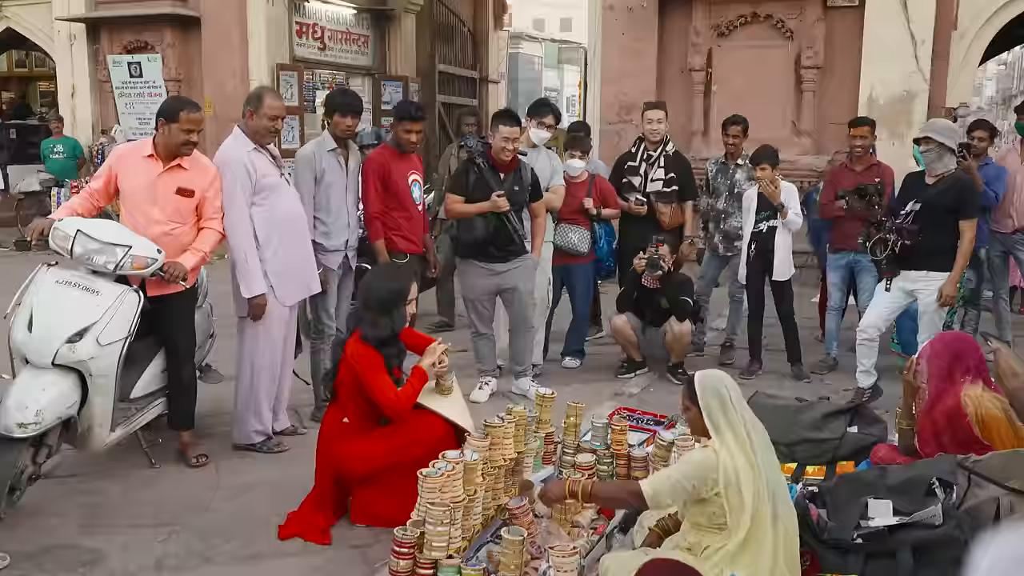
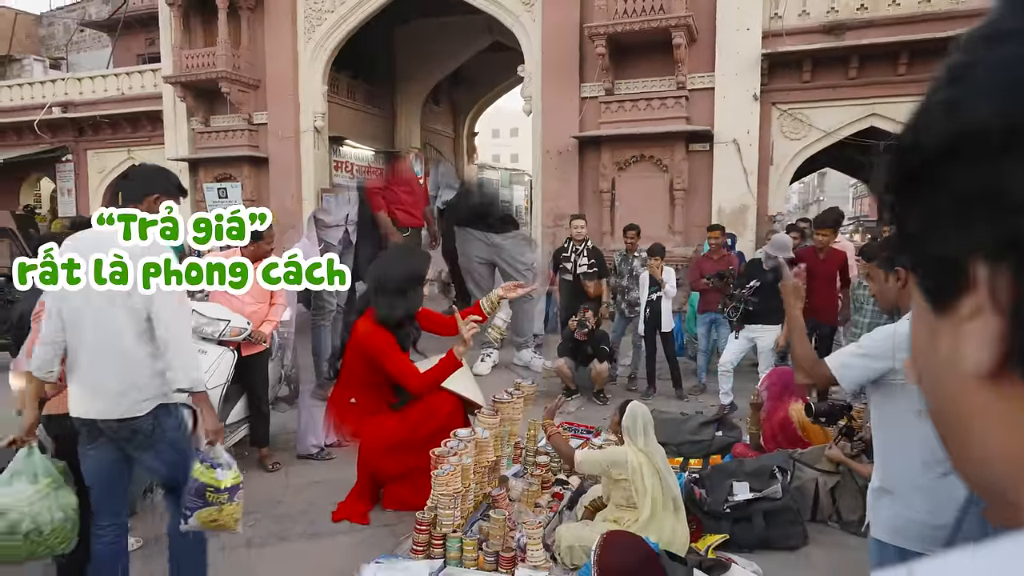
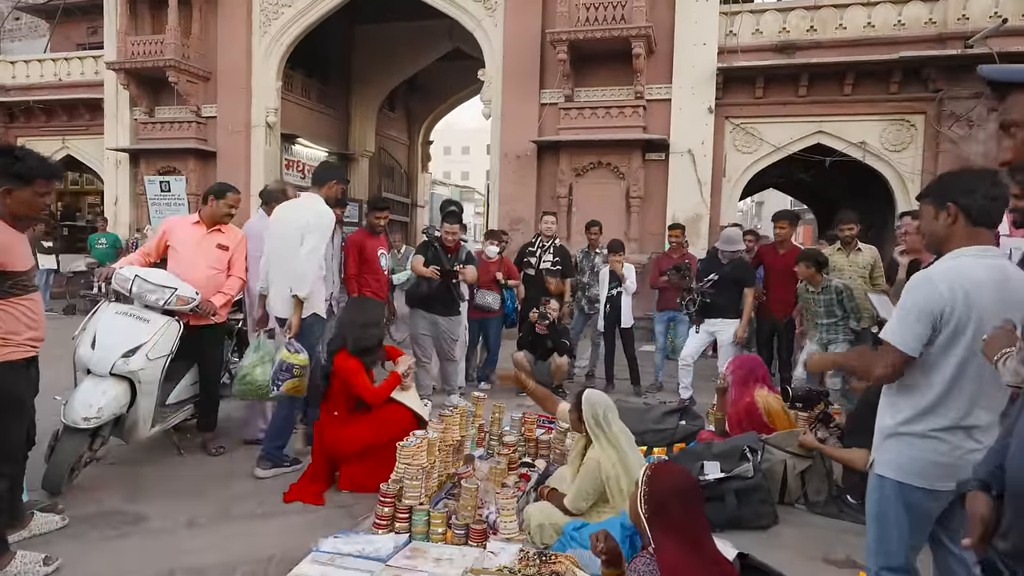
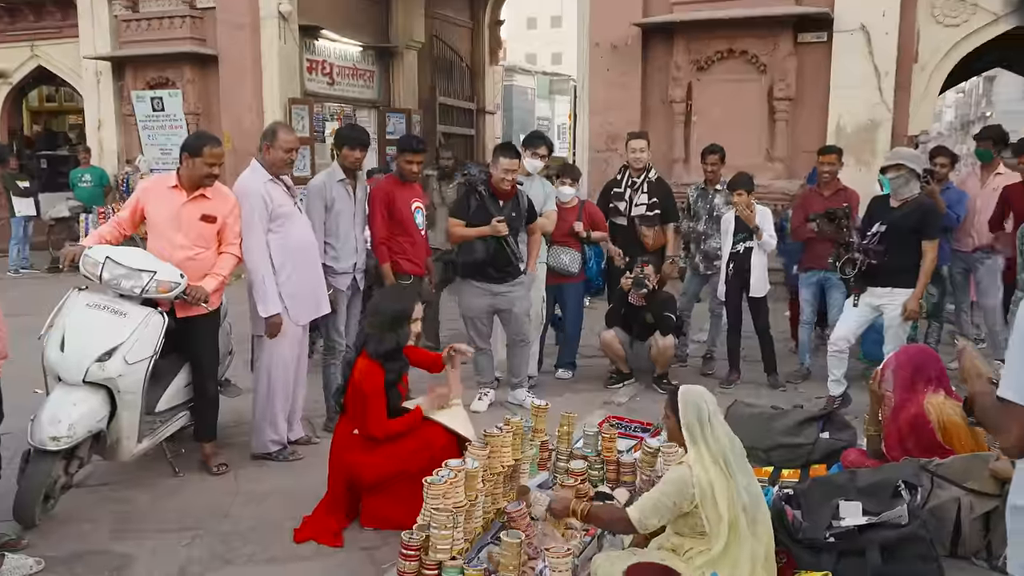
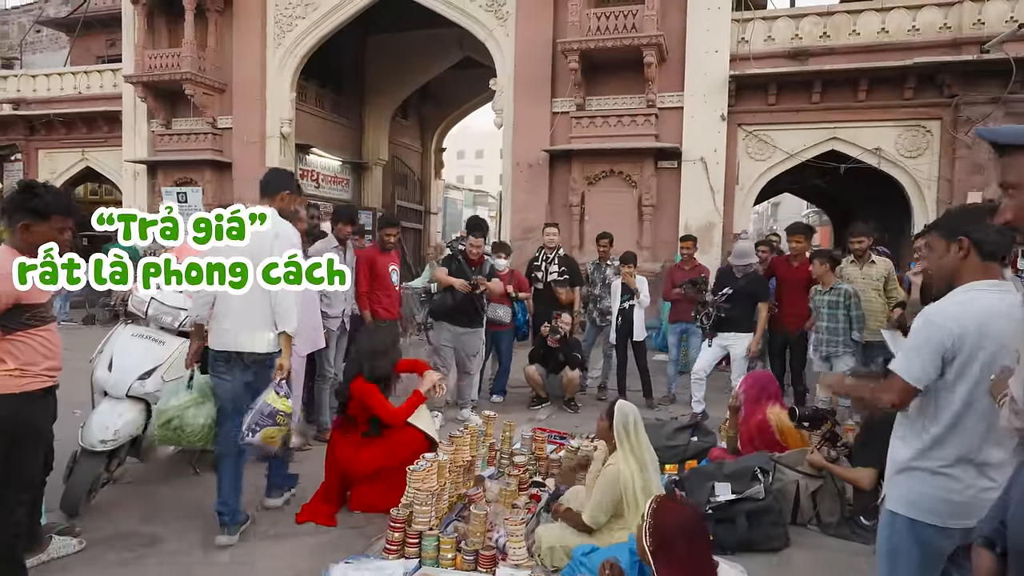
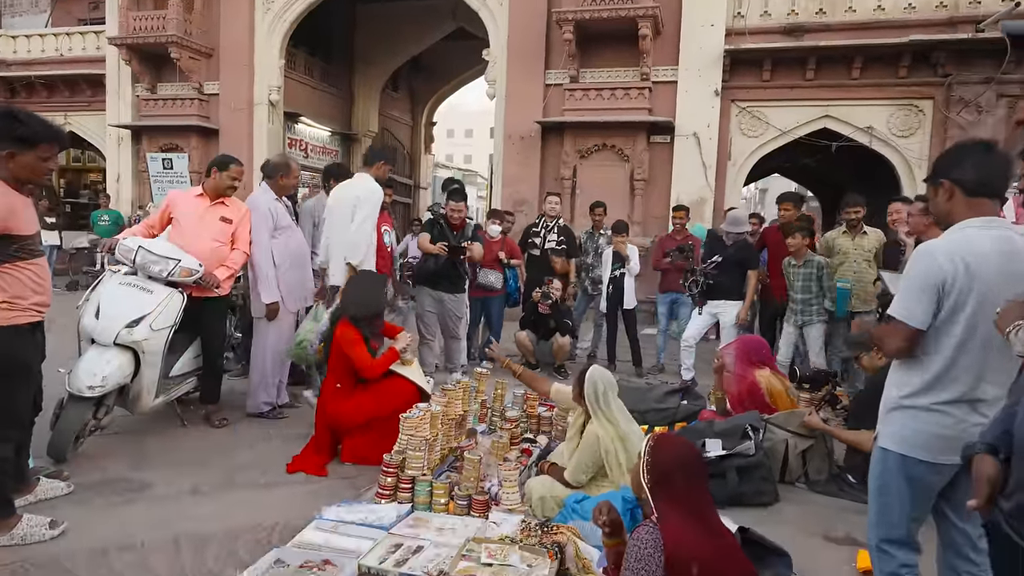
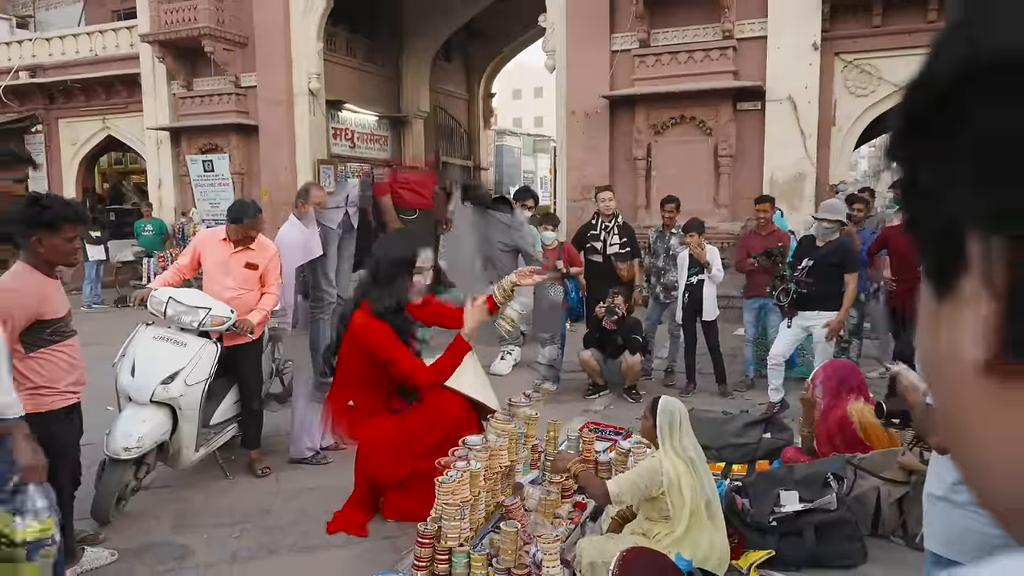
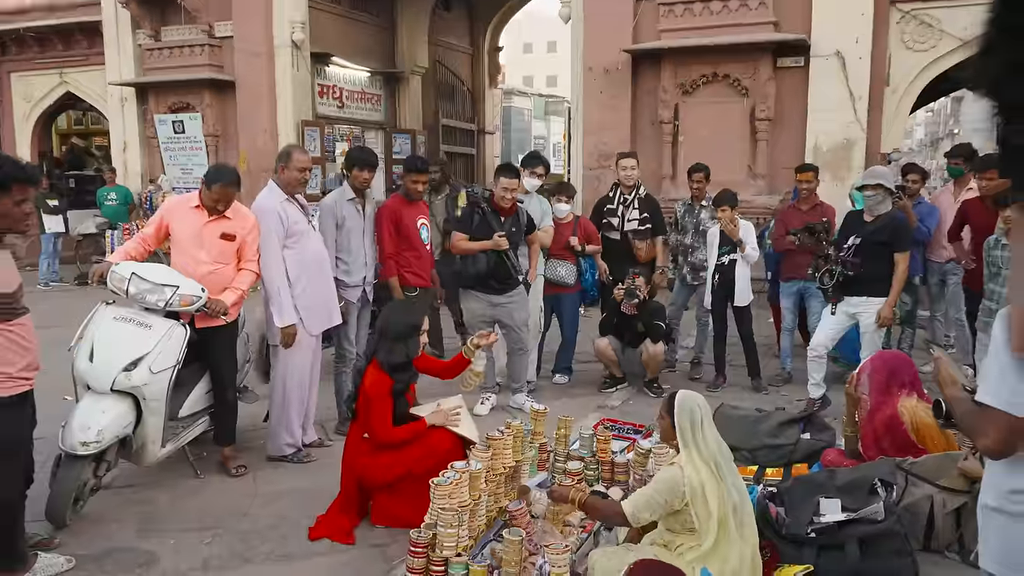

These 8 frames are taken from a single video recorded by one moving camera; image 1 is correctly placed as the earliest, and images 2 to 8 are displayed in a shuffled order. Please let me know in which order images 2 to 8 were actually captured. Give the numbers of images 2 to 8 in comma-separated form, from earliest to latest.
4, 8, 7, 2, 5, 3, 6
